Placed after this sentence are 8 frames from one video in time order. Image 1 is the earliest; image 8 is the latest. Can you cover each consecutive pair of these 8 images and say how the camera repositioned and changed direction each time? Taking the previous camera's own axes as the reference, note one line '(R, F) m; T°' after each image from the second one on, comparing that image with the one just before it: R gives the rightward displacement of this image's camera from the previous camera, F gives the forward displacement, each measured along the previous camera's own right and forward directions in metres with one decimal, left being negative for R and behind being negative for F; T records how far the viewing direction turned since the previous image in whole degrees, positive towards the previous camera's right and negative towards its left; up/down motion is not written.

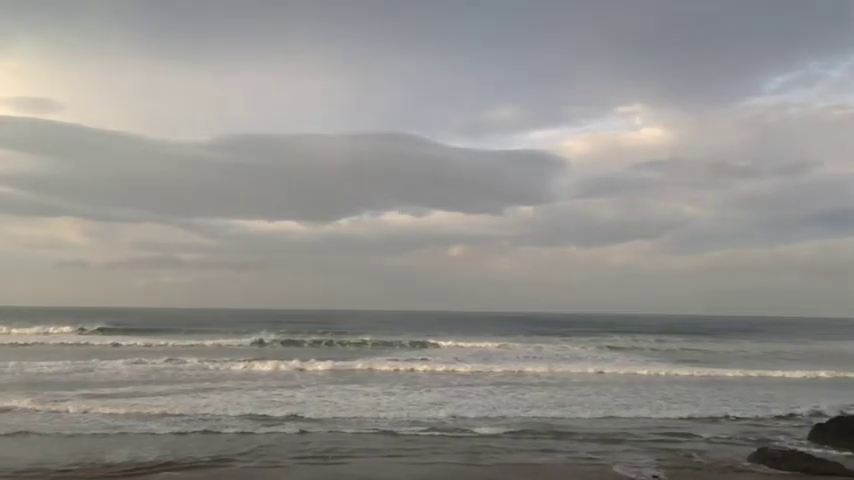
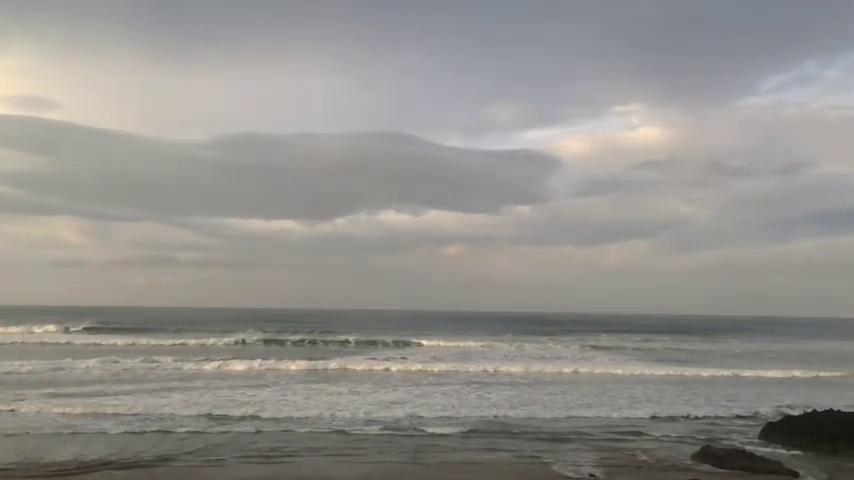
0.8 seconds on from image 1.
(+1.1, 0.0) m; 0°
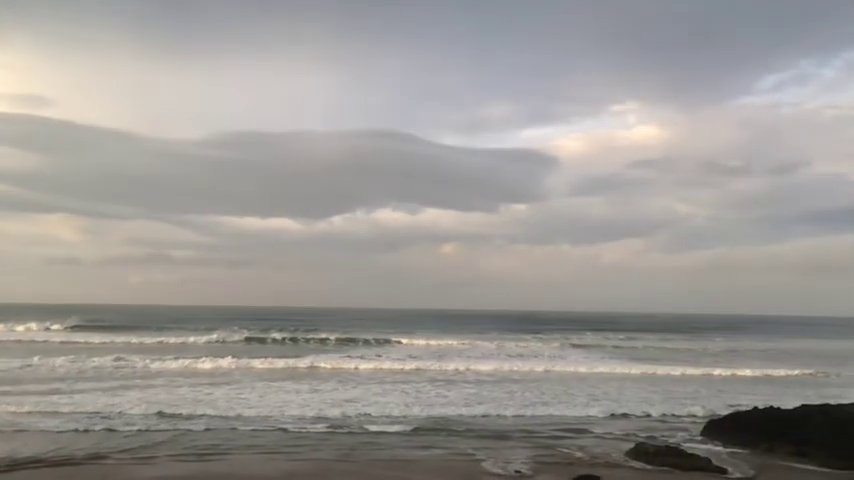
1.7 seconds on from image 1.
(+1.3, -0.1) m; 0°
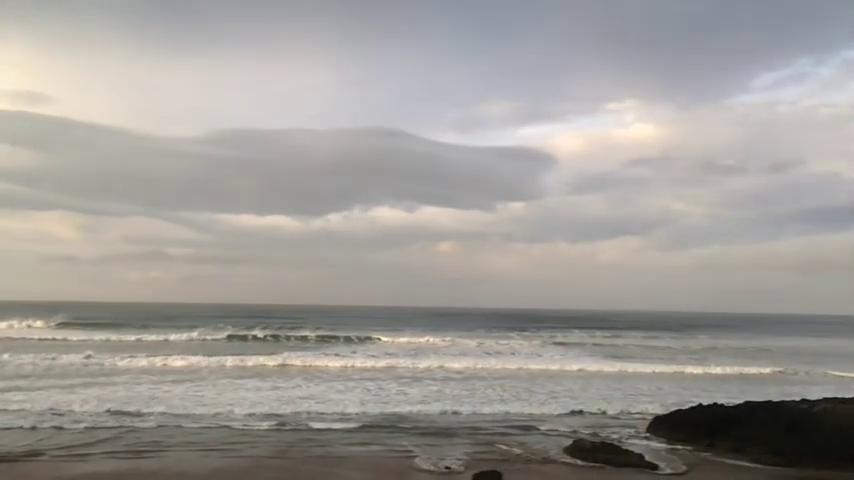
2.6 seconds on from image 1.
(+1.3, 0.0) m; 0°
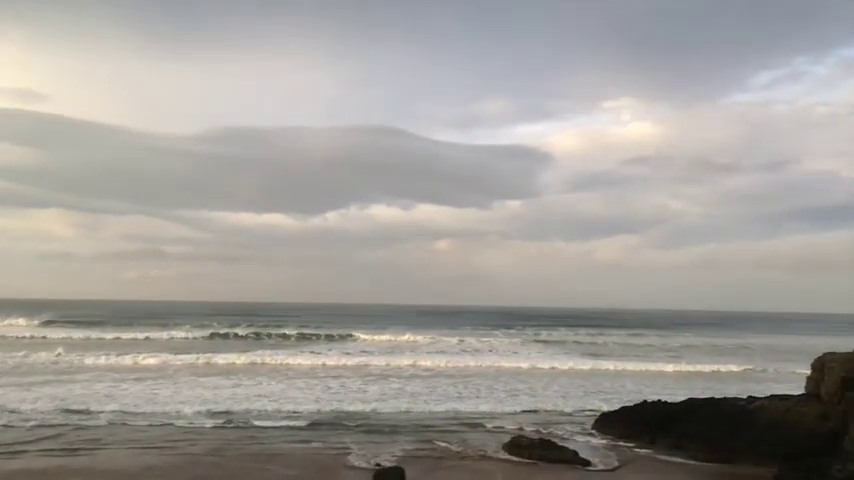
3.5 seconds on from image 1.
(+1.3, -0.1) m; 0°
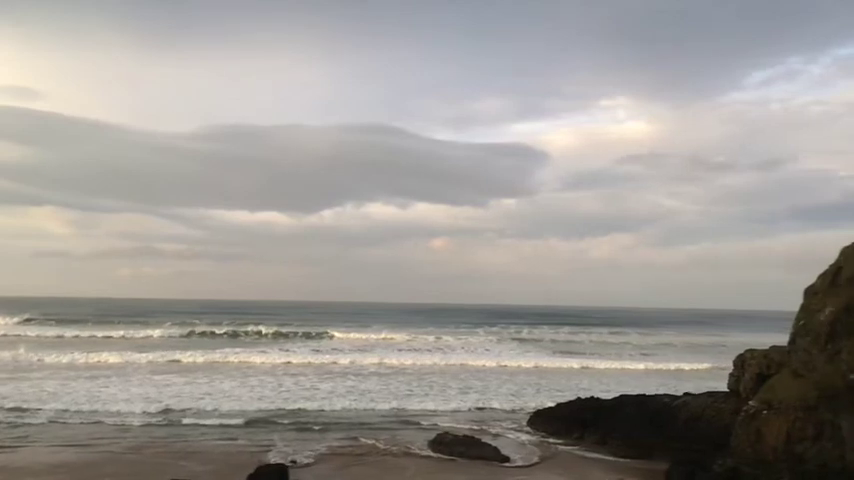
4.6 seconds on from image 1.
(+1.6, -0.1) m; 0°
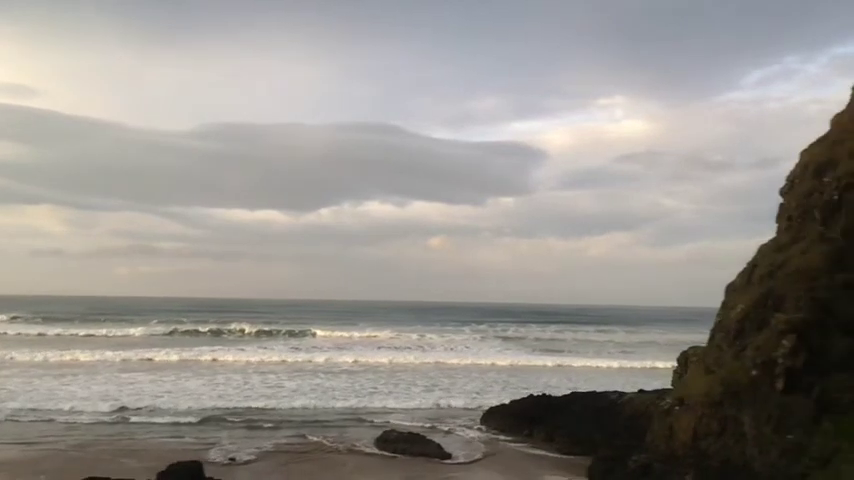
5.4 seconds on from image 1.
(+1.1, 0.0) m; 0°
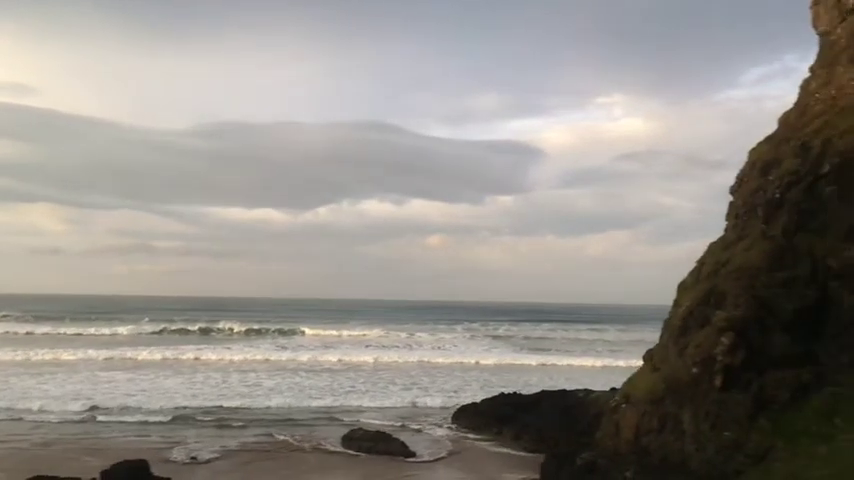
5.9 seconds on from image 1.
(+0.7, 0.0) m; 0°
